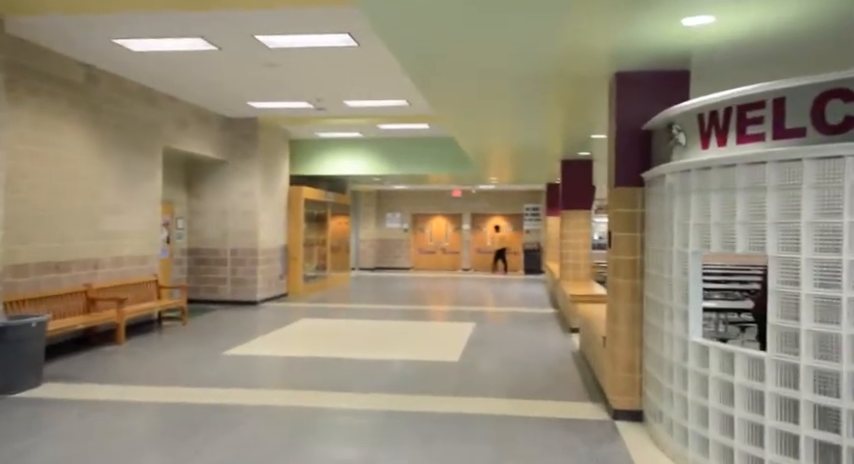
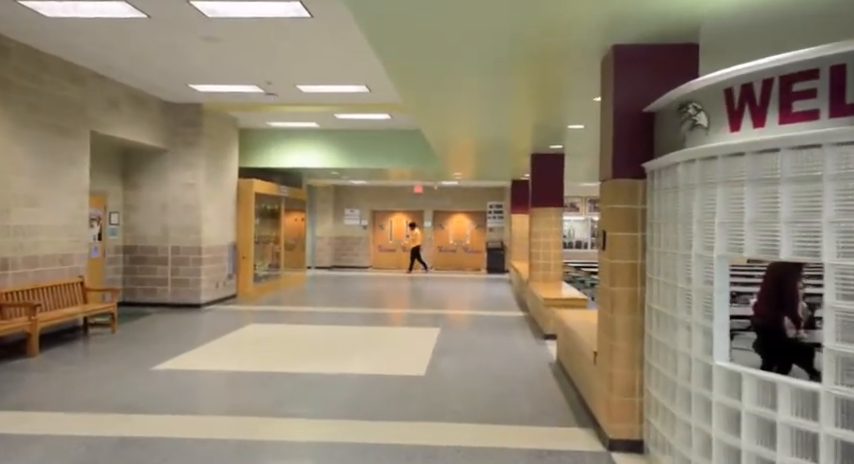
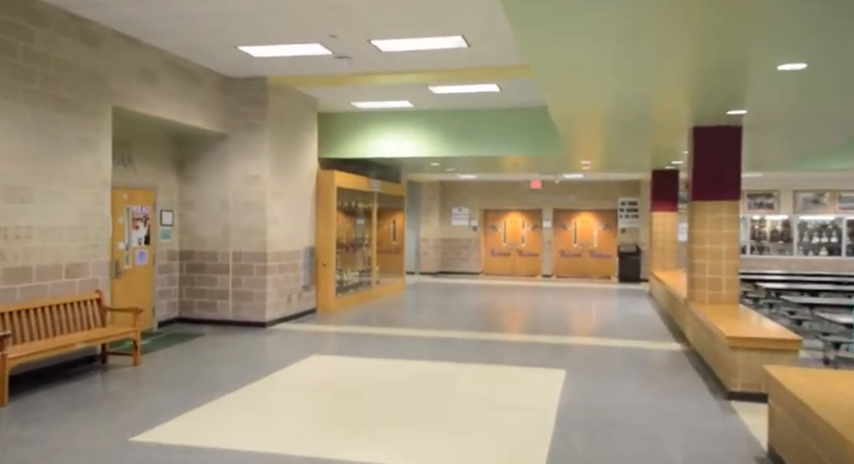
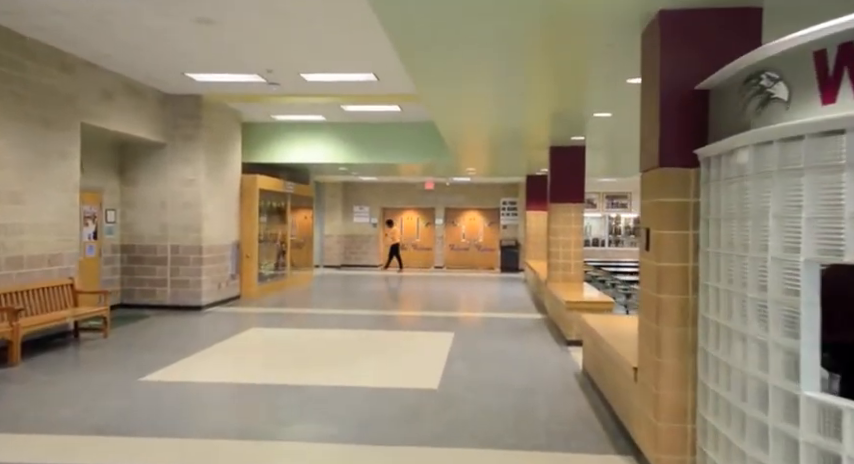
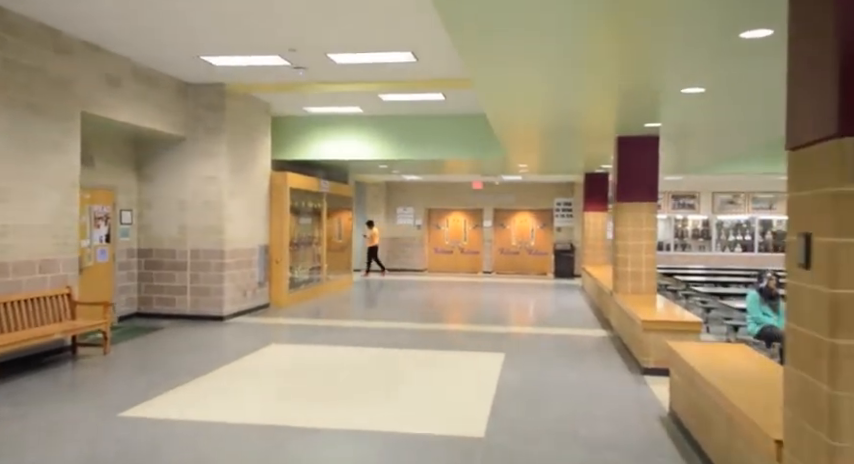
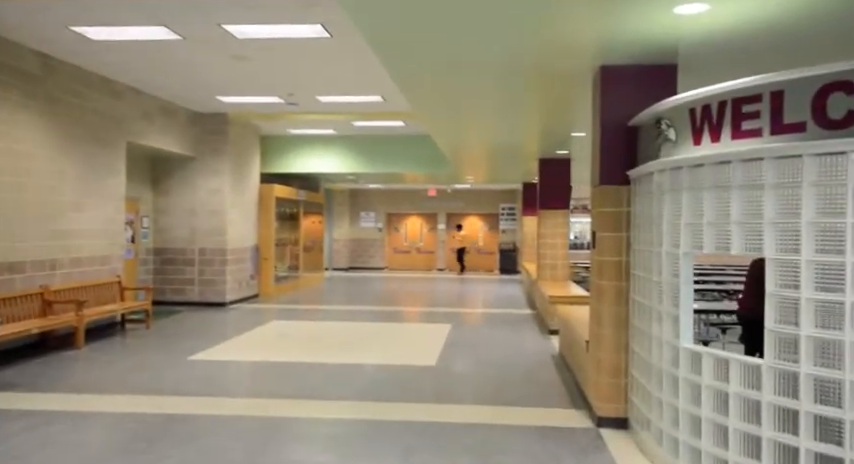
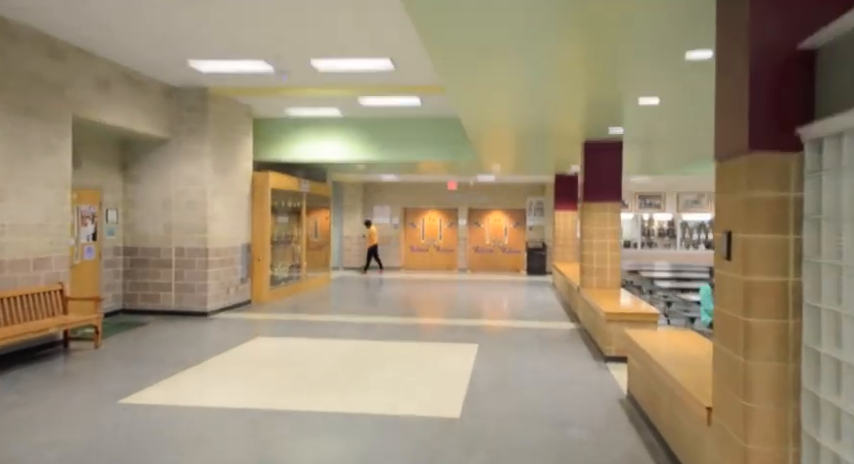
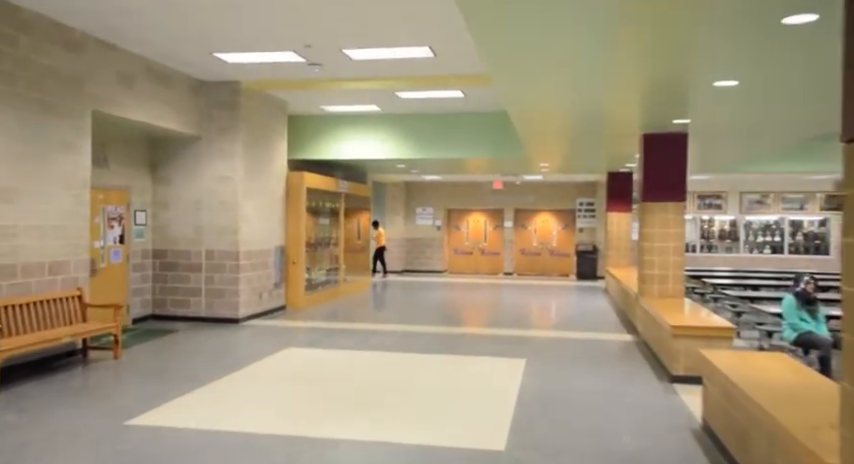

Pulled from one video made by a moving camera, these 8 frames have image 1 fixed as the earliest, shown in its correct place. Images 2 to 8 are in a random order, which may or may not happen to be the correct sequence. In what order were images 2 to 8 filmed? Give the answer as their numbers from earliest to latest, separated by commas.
6, 2, 4, 7, 5, 8, 3
